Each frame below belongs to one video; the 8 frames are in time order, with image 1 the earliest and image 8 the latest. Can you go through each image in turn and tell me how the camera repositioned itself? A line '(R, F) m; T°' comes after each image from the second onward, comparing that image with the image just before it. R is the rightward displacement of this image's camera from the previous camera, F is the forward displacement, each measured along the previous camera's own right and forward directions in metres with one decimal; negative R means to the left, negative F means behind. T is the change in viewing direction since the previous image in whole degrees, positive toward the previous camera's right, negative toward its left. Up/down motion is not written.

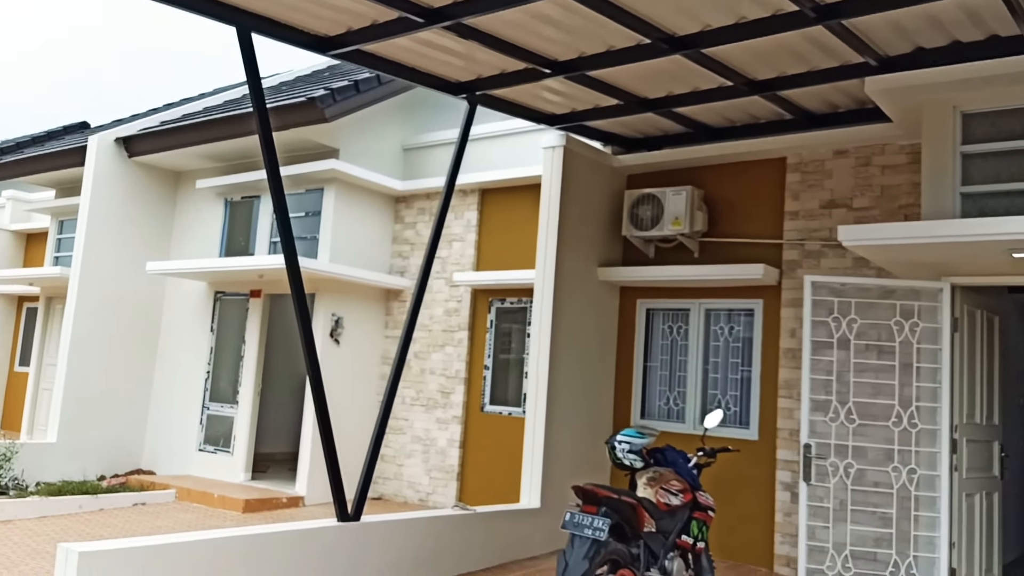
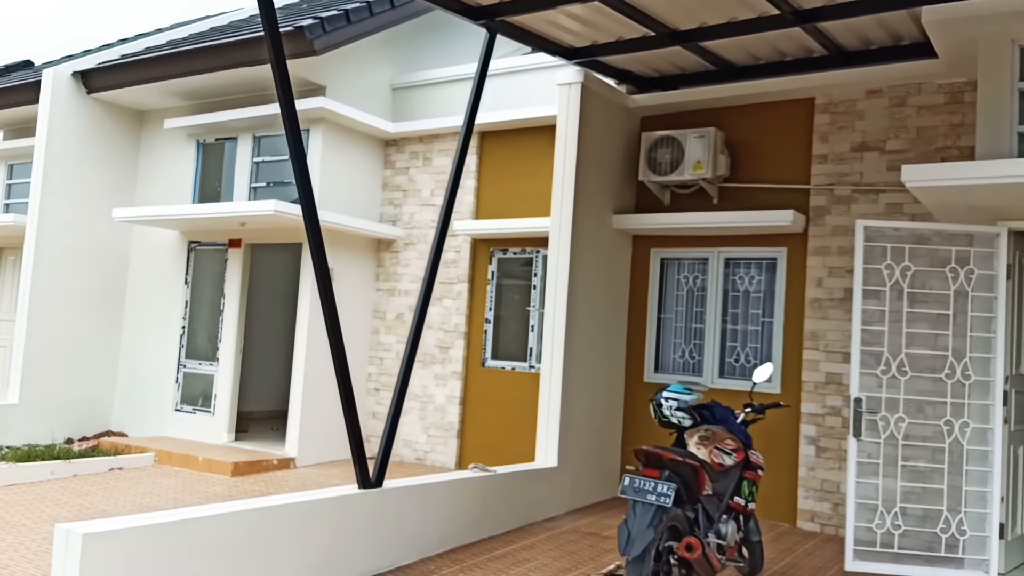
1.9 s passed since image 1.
(-0.5, +0.4) m; +3°
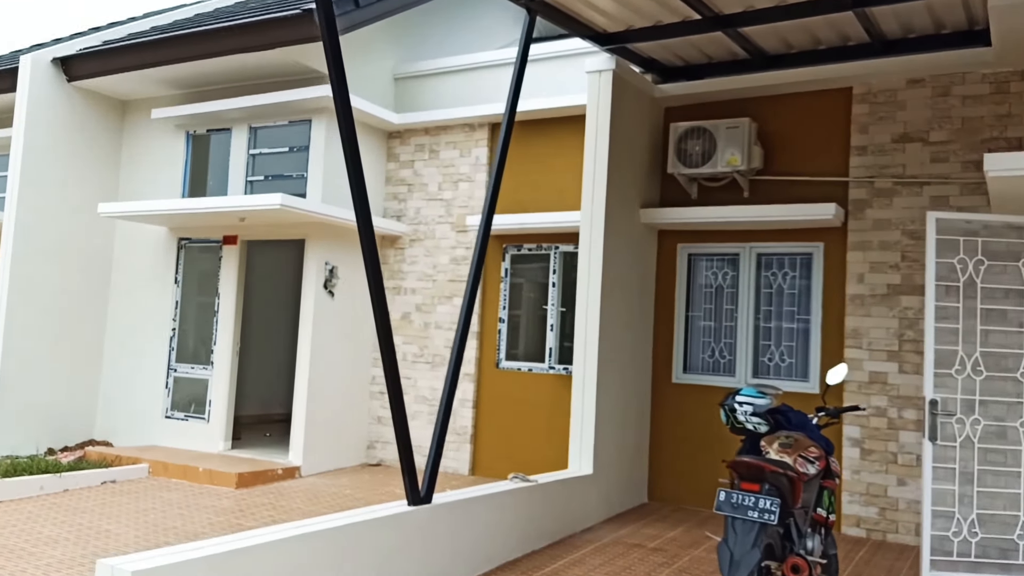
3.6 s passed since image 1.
(-0.5, +0.3) m; +3°
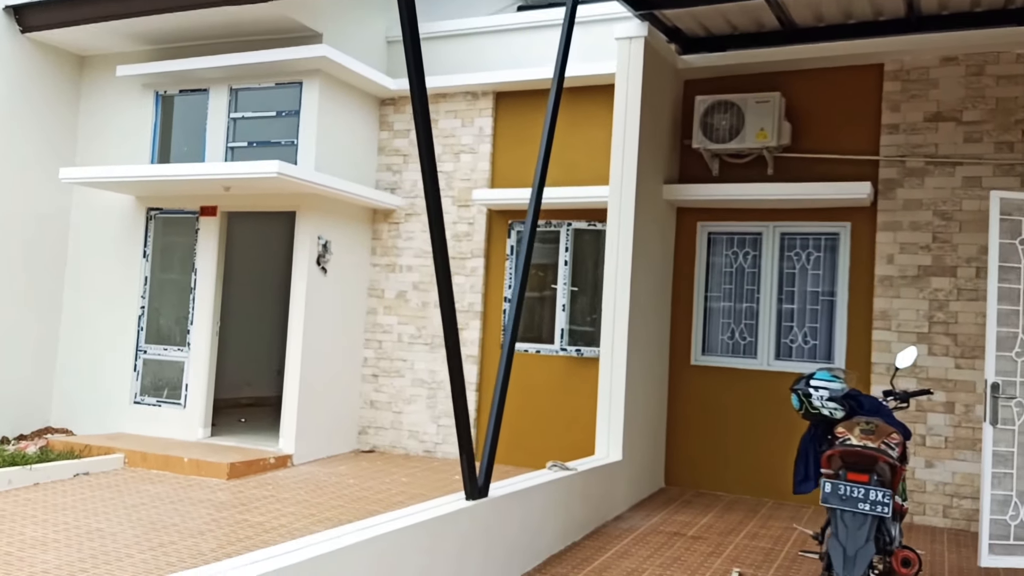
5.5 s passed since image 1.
(-0.7, +0.4) m; +5°
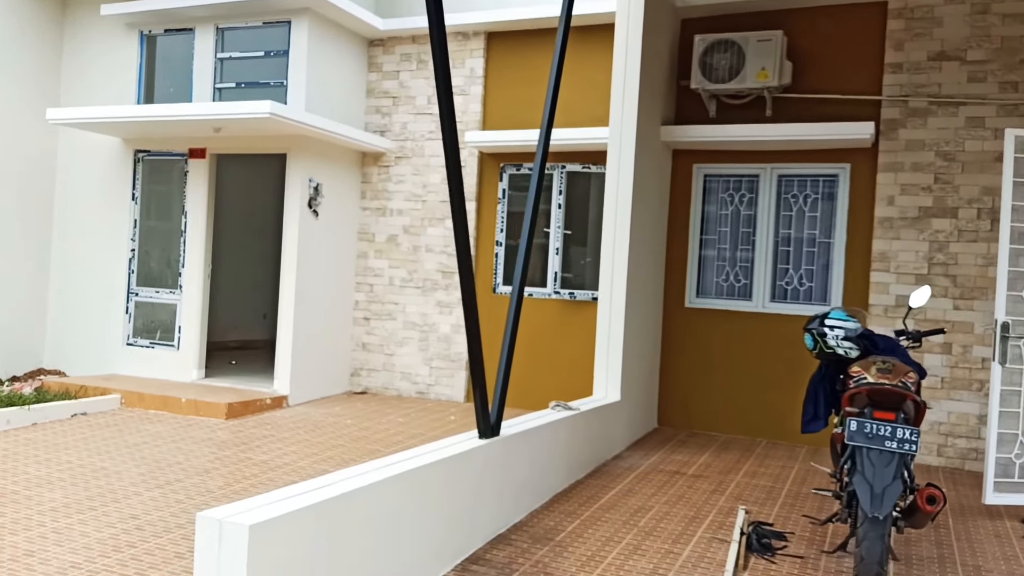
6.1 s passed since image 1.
(-0.2, +0.1) m; +2°
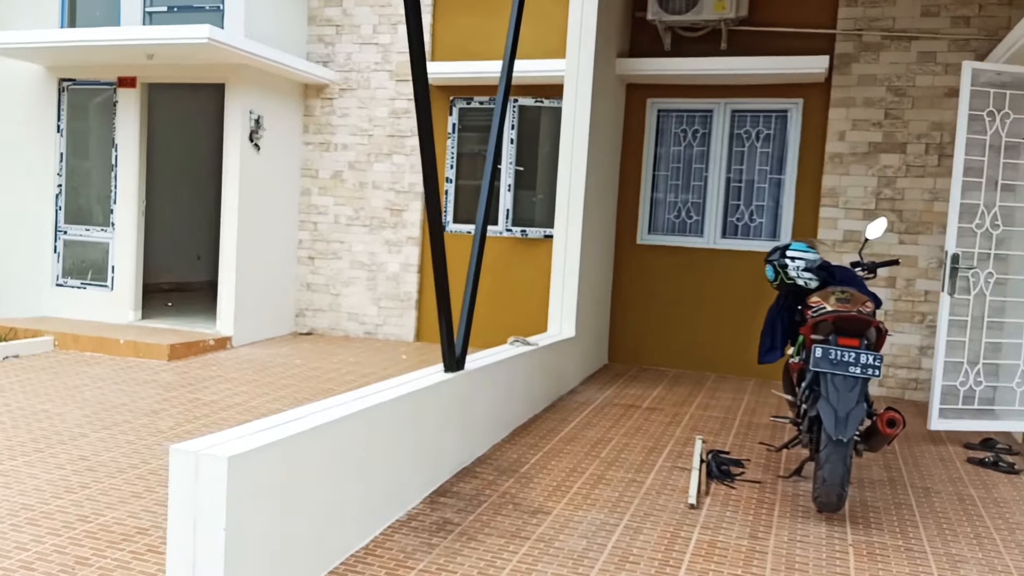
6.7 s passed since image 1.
(-0.1, +0.1) m; +4°
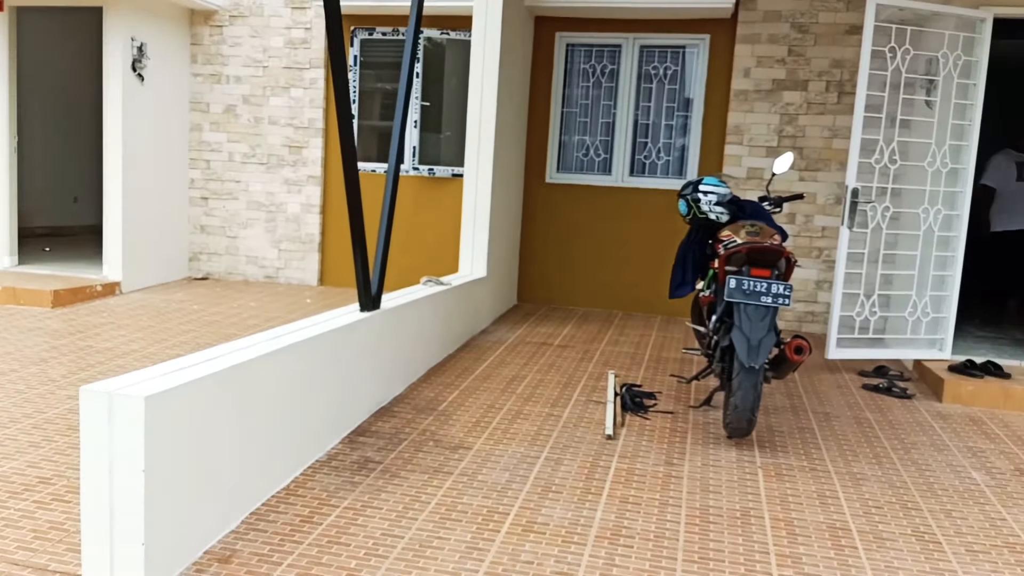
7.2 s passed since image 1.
(-0.1, +0.1) m; +7°
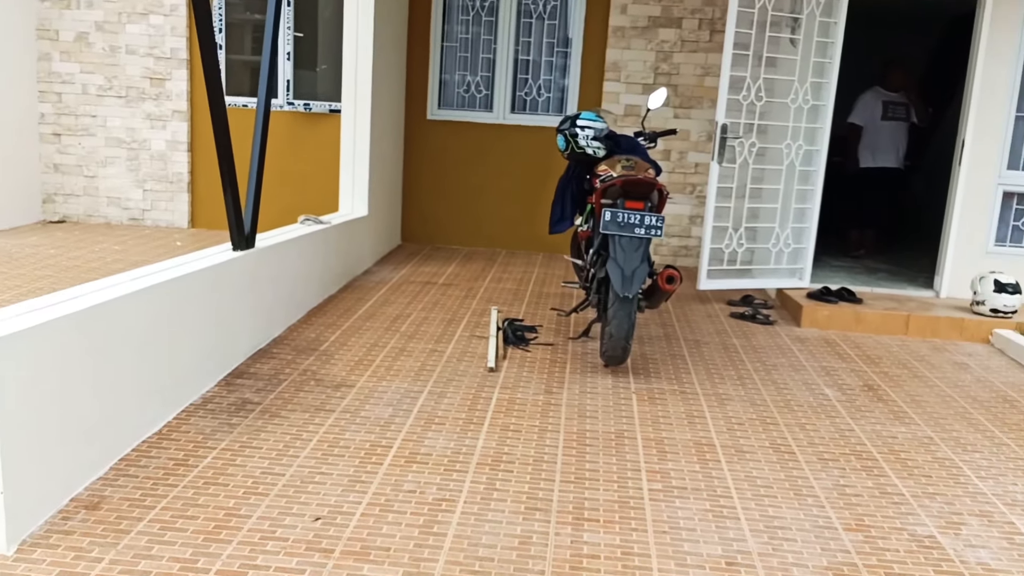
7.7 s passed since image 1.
(0.0, 0.0) m; +8°
